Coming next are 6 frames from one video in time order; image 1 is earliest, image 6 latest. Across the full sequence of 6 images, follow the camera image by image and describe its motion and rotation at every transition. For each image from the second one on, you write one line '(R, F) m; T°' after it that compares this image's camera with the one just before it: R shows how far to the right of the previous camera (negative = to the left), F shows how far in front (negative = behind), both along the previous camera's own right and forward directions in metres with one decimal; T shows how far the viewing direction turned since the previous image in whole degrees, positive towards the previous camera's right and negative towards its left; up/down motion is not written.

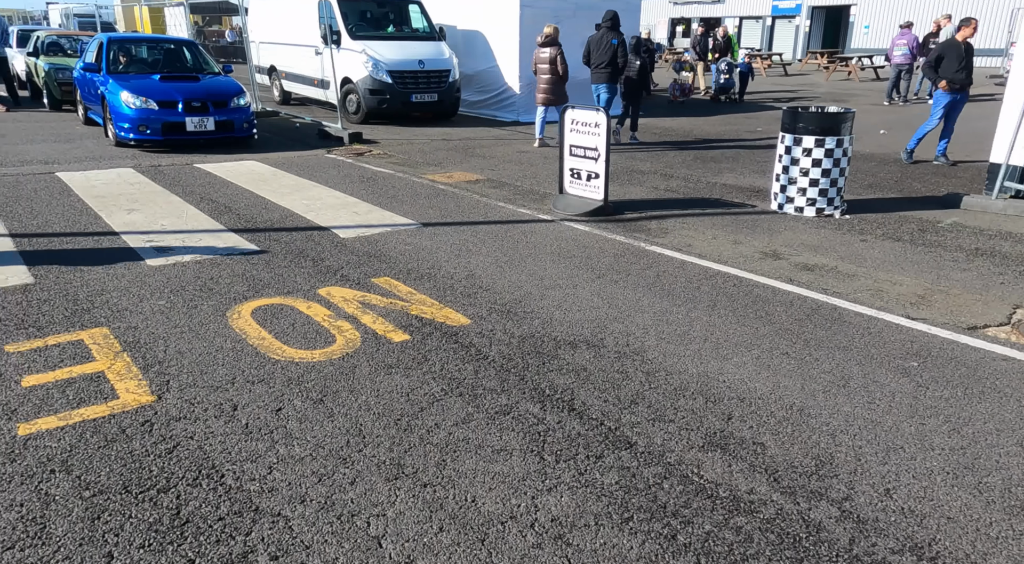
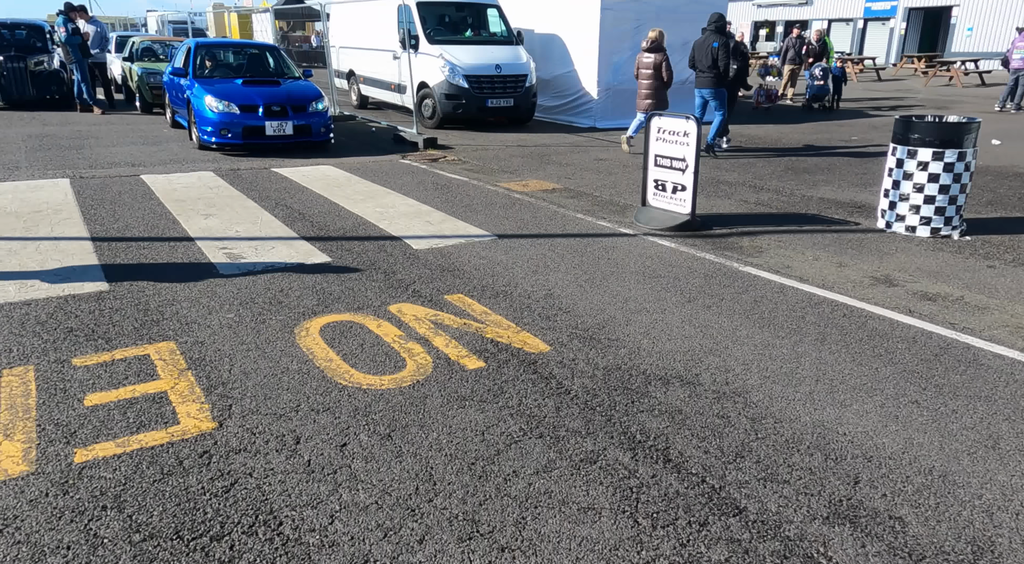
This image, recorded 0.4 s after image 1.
(-0.1, +0.3) m; -5°
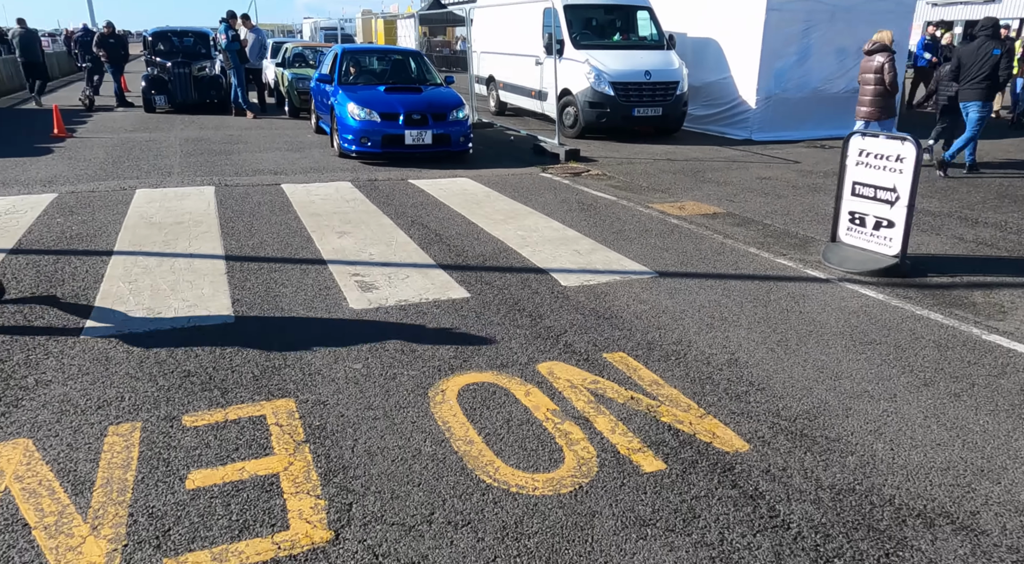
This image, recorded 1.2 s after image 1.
(-0.3, +0.8) m; -9°
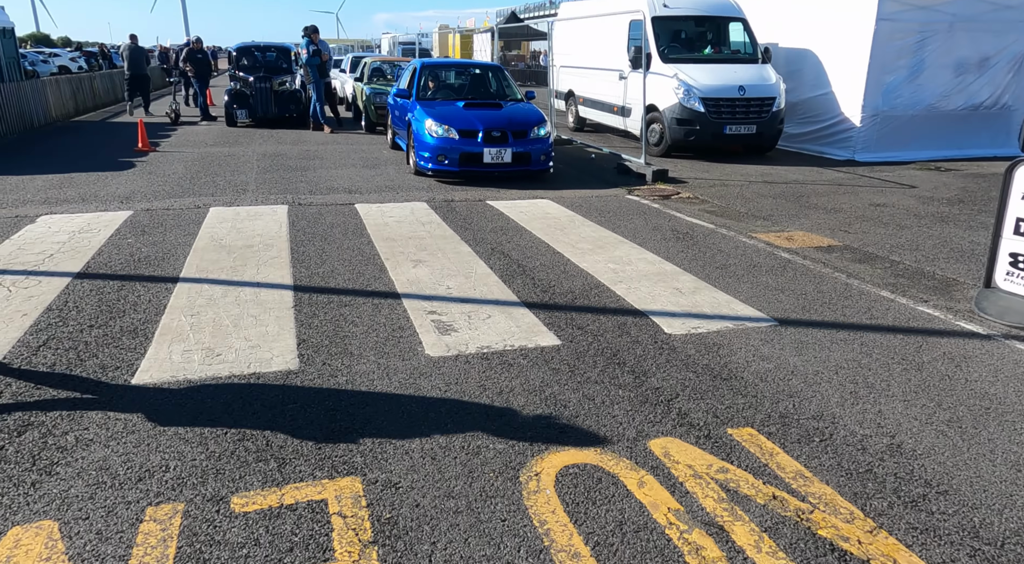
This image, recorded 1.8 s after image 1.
(-0.2, +0.6) m; -5°
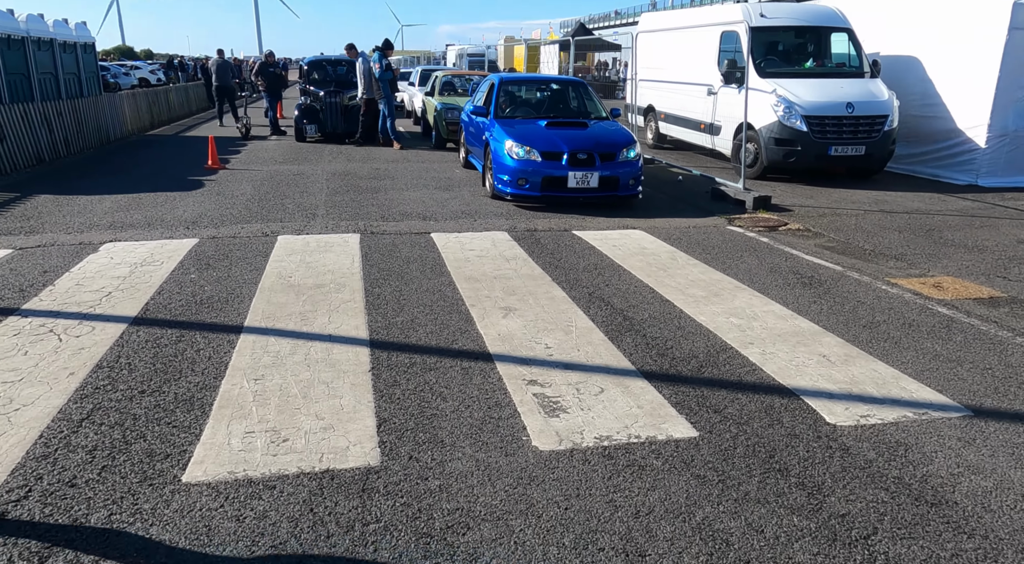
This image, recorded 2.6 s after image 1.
(-0.3, +0.8) m; -4°
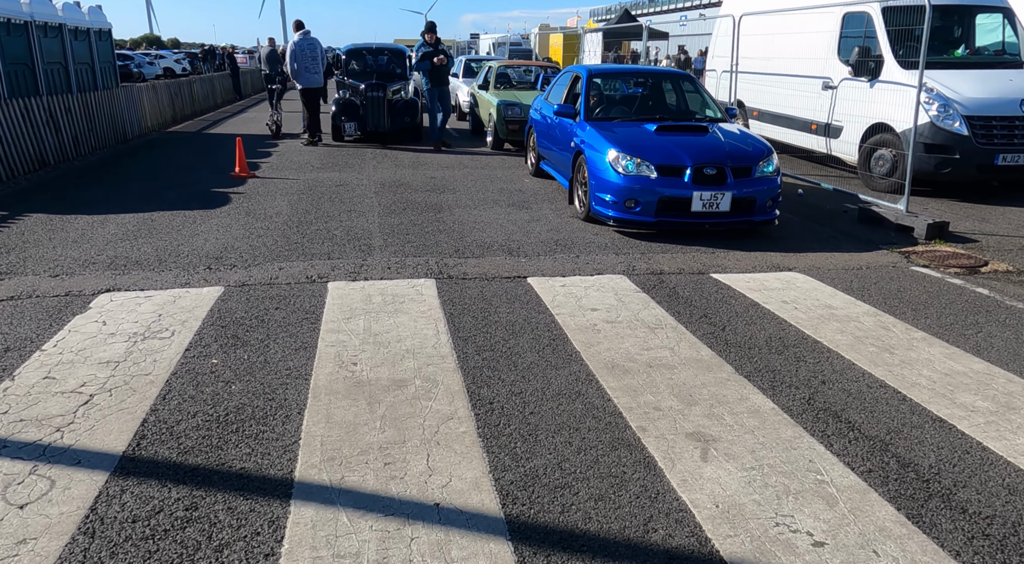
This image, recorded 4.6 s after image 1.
(-0.8, +2.0) m; -2°
